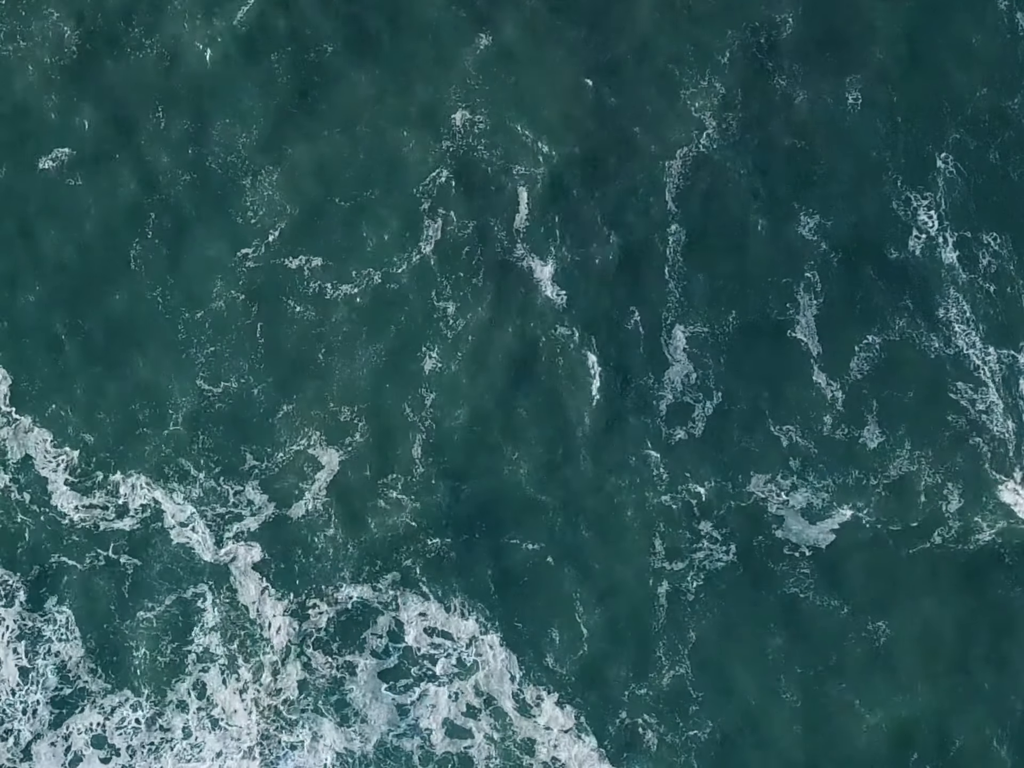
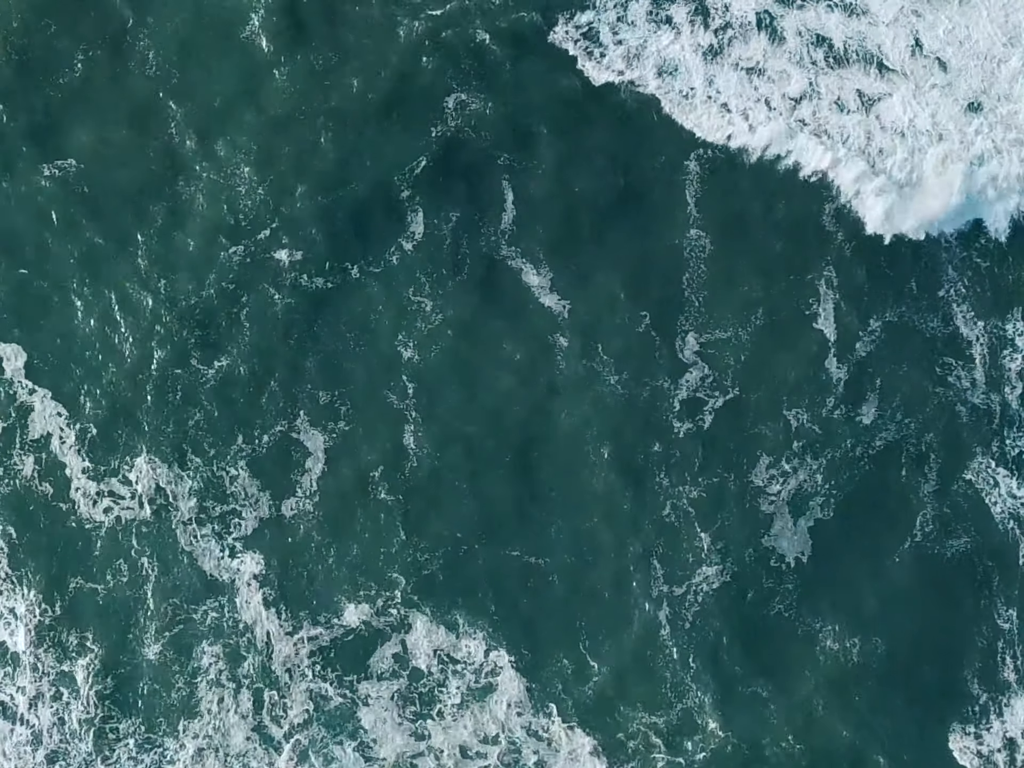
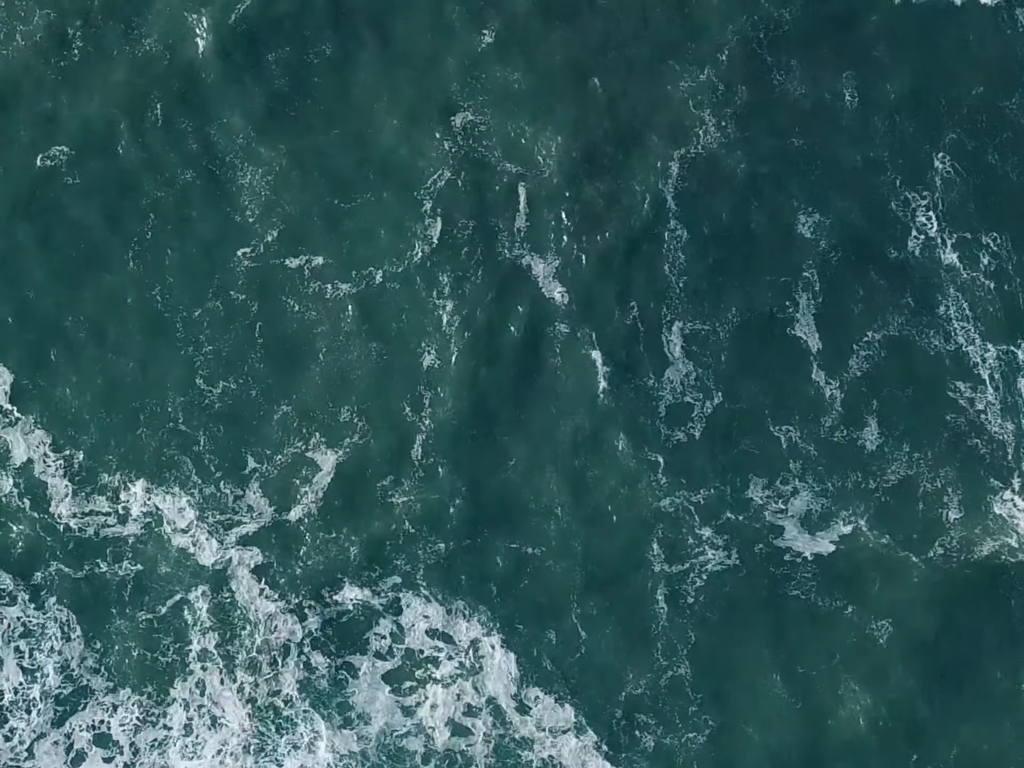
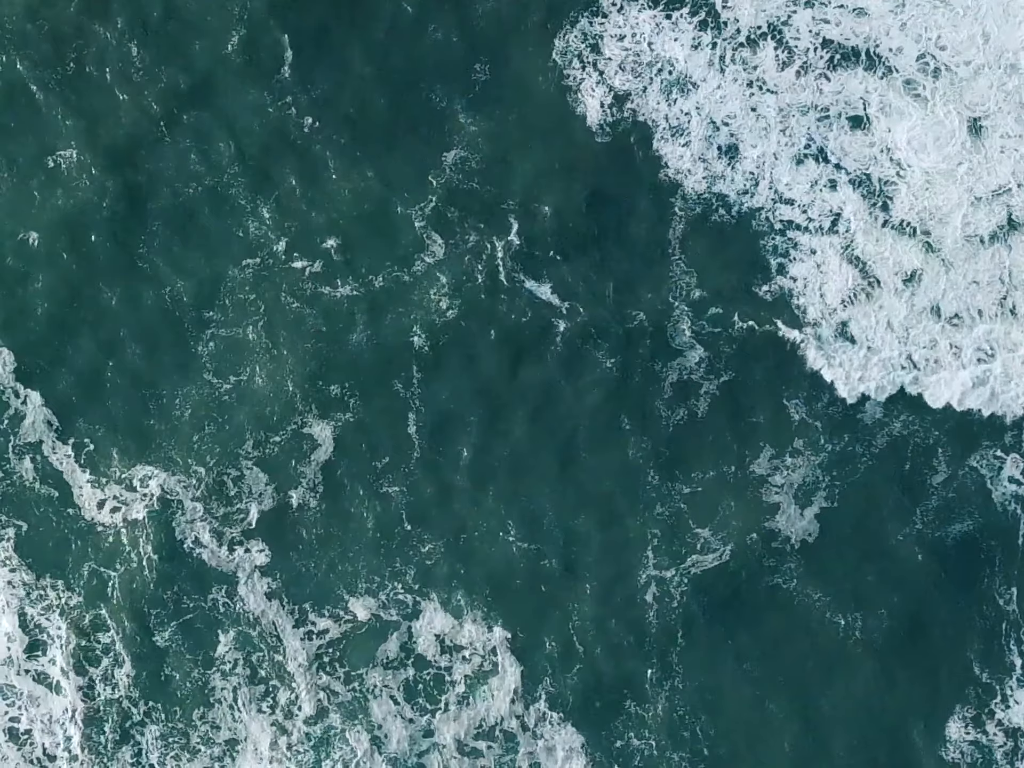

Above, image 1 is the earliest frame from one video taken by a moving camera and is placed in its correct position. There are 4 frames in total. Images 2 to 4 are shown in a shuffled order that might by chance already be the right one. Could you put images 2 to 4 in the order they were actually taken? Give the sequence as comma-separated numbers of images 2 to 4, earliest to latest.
3, 2, 4
